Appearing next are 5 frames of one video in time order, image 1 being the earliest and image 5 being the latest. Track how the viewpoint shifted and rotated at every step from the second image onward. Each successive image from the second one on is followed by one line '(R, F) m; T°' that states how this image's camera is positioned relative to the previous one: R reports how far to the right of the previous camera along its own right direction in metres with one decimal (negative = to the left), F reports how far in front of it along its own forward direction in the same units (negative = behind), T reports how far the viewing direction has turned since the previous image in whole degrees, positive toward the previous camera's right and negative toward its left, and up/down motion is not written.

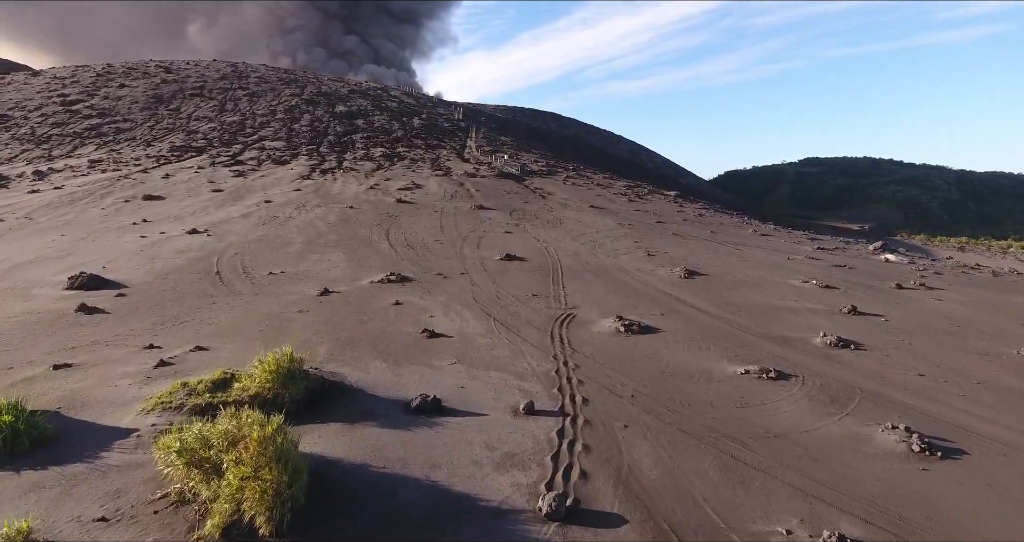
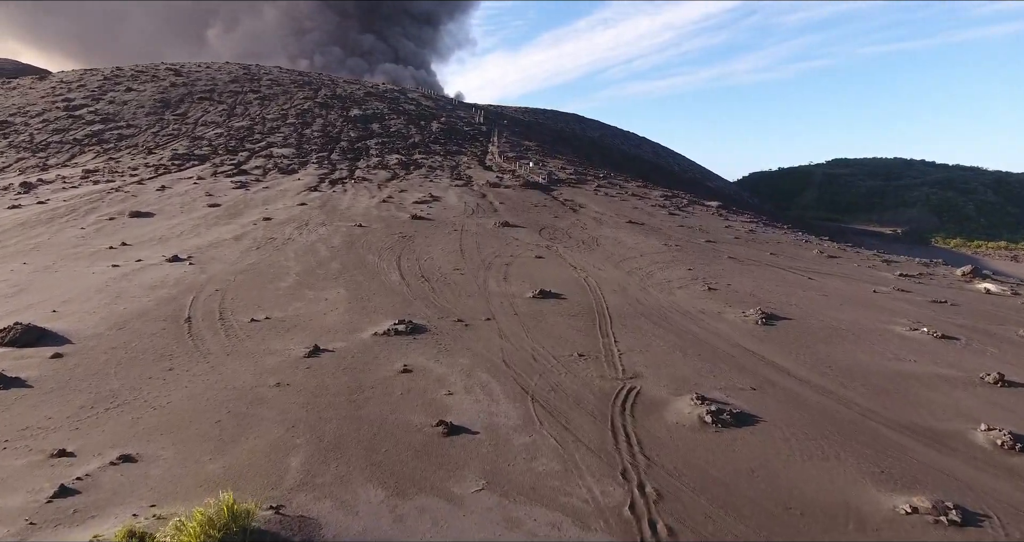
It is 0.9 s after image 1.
(-0.2, +1.8) m; -2°
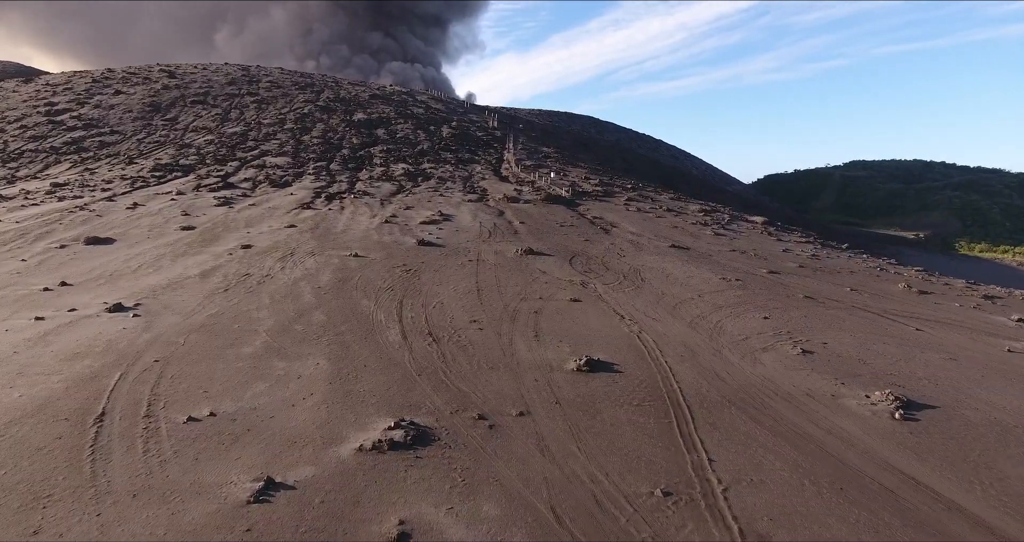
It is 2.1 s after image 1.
(-0.3, +2.2) m; -1°
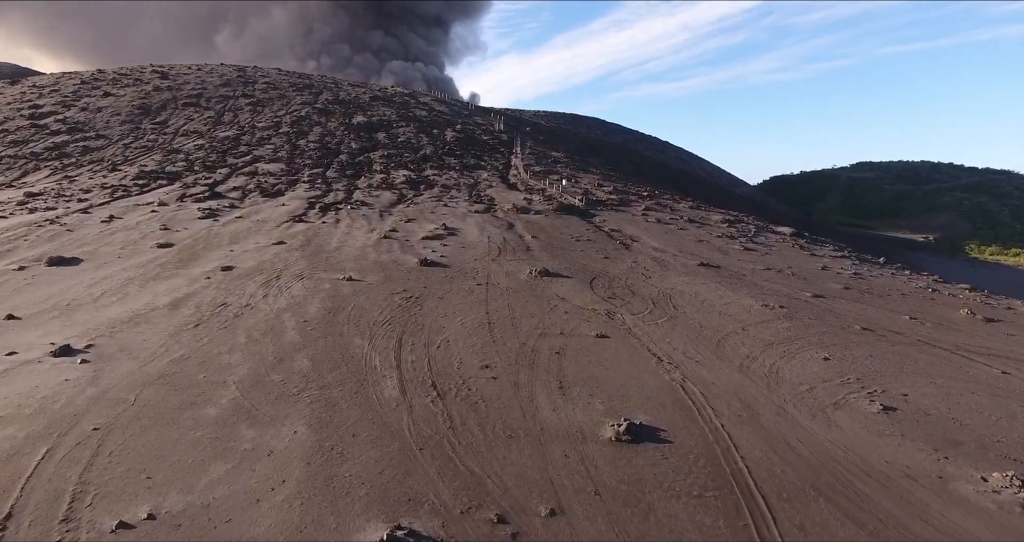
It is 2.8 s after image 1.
(-0.2, +1.2) m; 0°
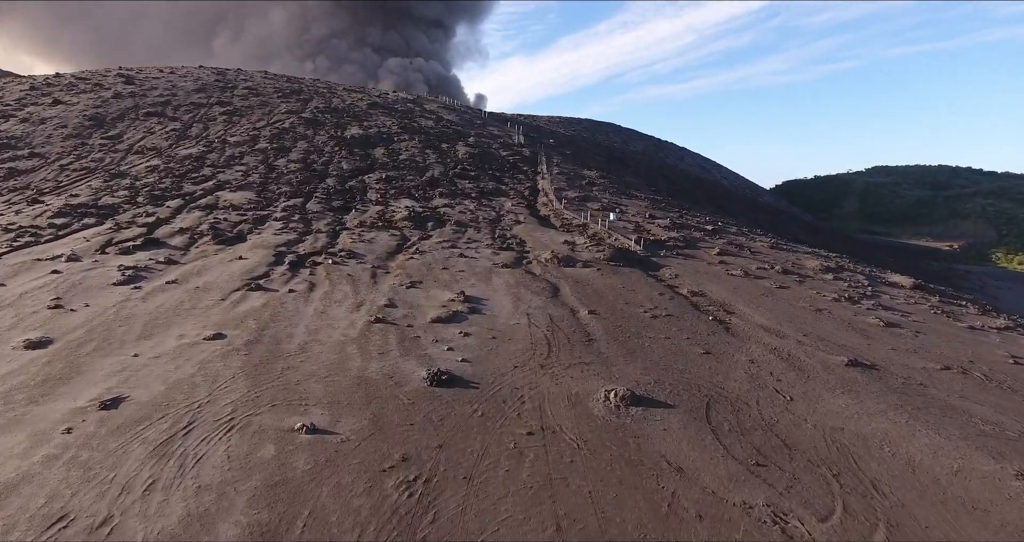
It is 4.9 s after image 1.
(-0.7, +3.9) m; 0°
